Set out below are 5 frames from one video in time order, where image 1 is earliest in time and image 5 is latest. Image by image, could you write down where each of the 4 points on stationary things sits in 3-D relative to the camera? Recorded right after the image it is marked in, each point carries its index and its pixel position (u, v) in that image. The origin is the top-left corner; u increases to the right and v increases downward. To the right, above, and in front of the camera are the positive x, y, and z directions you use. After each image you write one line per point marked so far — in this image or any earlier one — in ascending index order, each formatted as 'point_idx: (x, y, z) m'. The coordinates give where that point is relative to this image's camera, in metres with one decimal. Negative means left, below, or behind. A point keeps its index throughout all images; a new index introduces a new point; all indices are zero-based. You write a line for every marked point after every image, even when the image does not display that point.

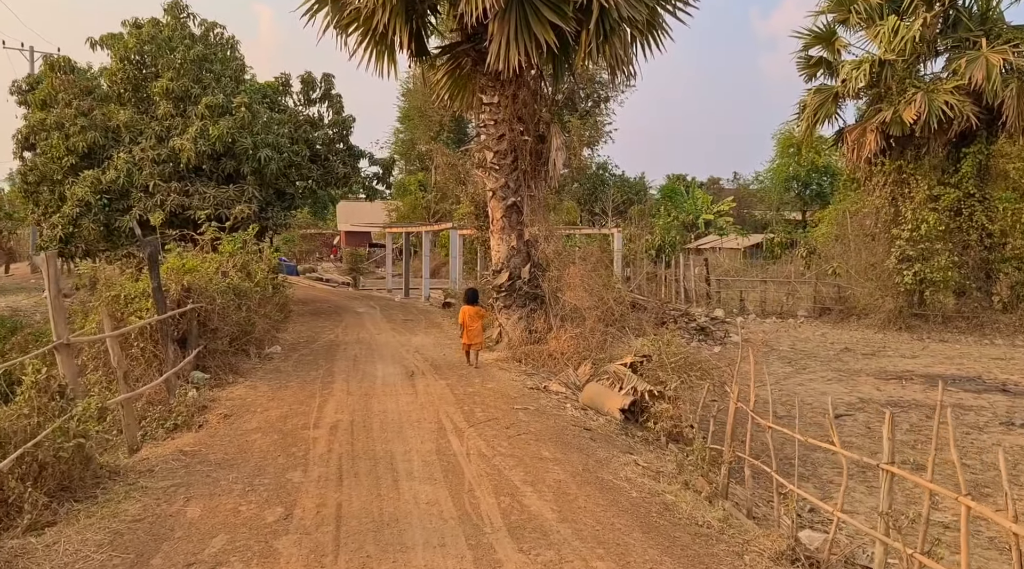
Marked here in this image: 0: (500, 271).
0: (-0.2, +0.2, +10.4) m
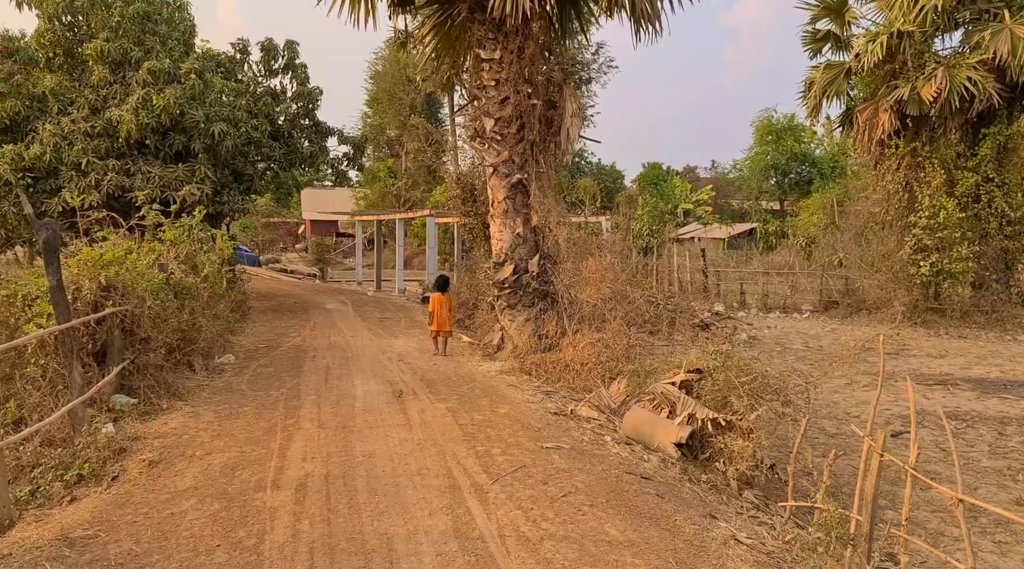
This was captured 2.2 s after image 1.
0: (-0.1, +0.2, +8.6) m
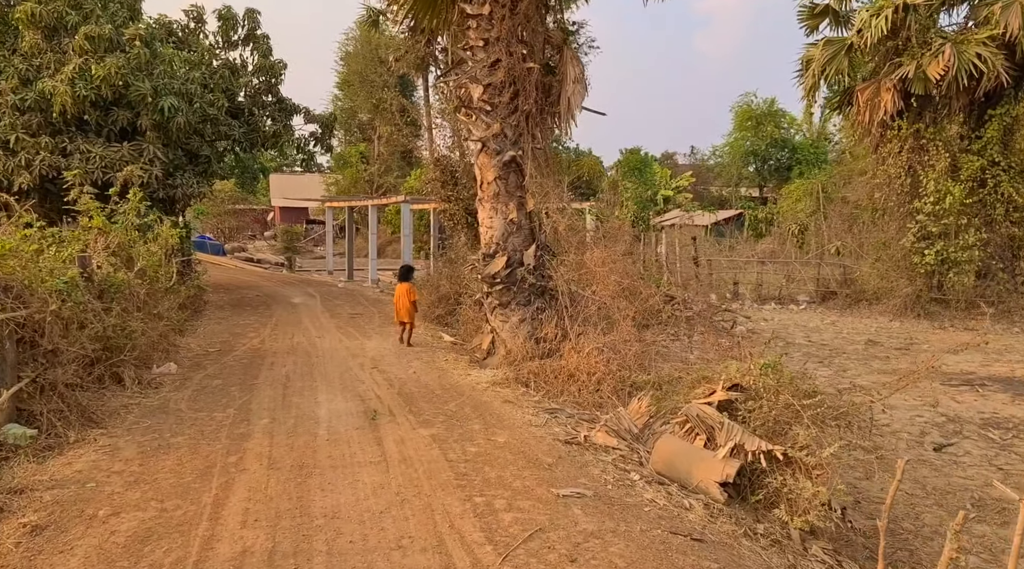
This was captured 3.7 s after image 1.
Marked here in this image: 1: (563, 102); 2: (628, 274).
0: (-0.2, +0.3, +7.4) m
1: (+0.5, +2.0, +7.5) m
2: (+1.3, +0.1, +7.9) m
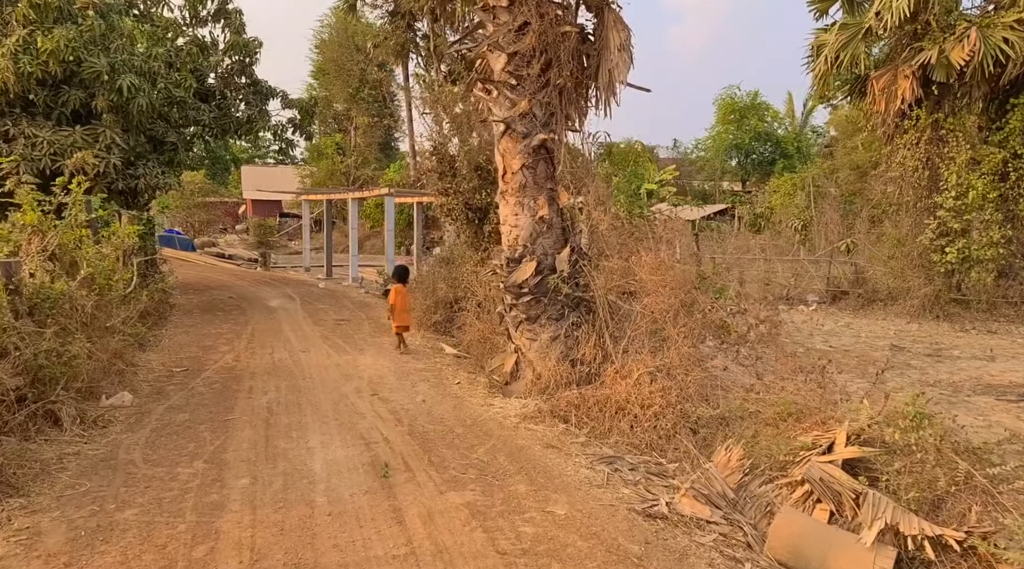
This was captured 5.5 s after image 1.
0: (+0.1, +0.2, +6.1) m
1: (+0.8, +1.9, +6.3) m
2: (+1.5, 0.0, +6.7) m
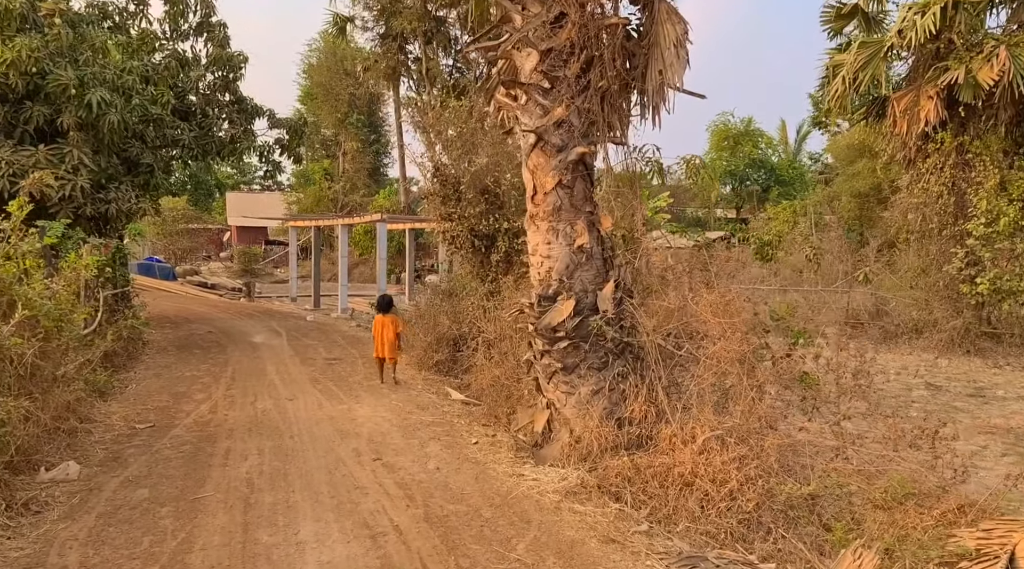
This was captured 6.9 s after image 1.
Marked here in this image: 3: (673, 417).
0: (+0.3, -0.1, +5.1) m
1: (+1.0, +1.6, +5.3) m
2: (+1.8, -0.3, +5.7) m
3: (+1.1, -0.9, +4.9) m
